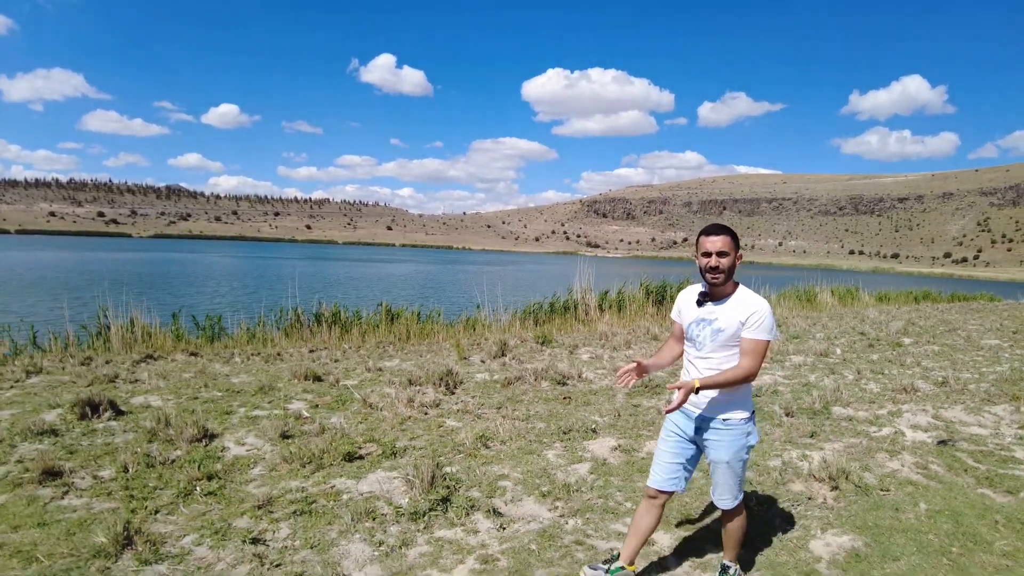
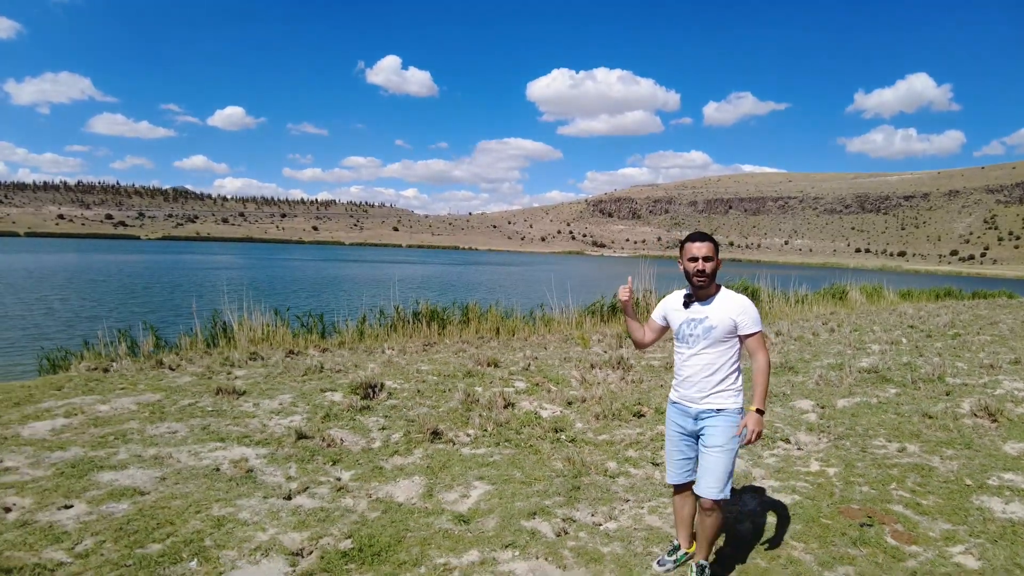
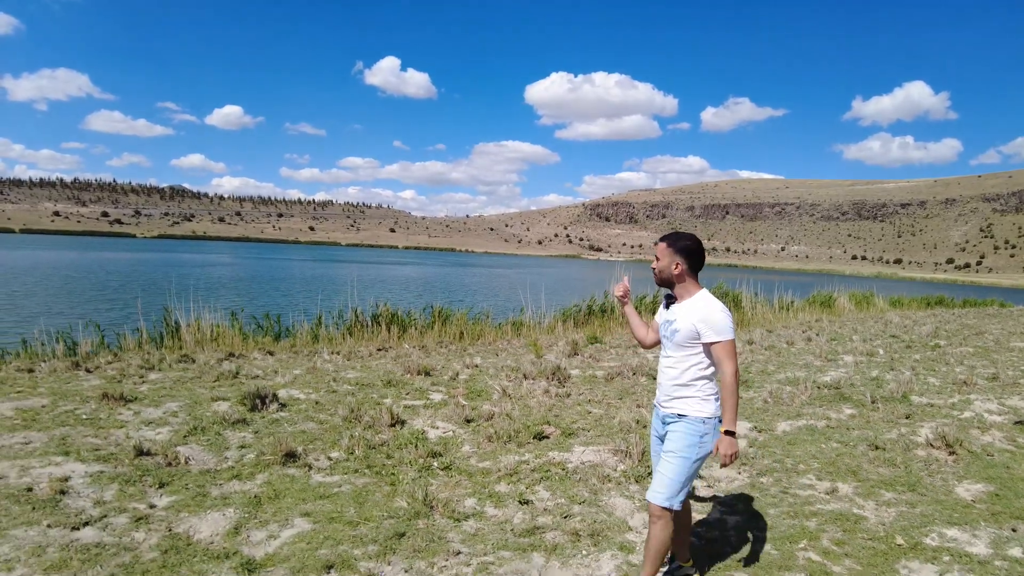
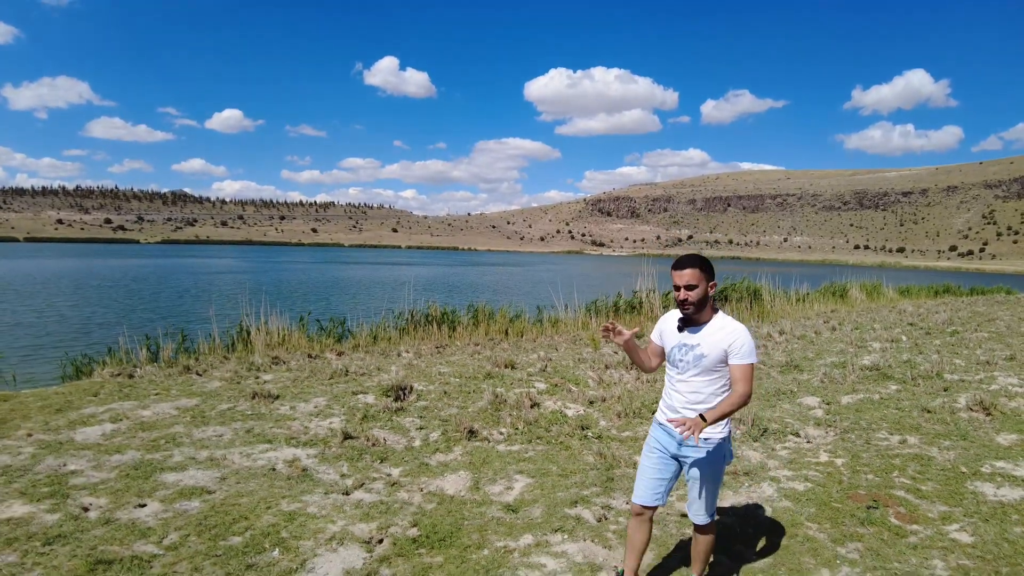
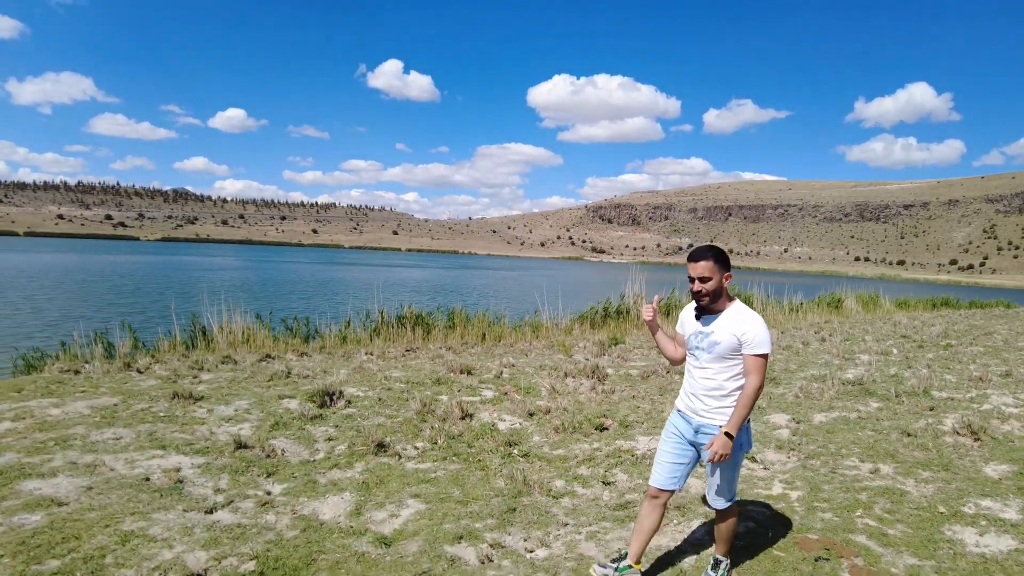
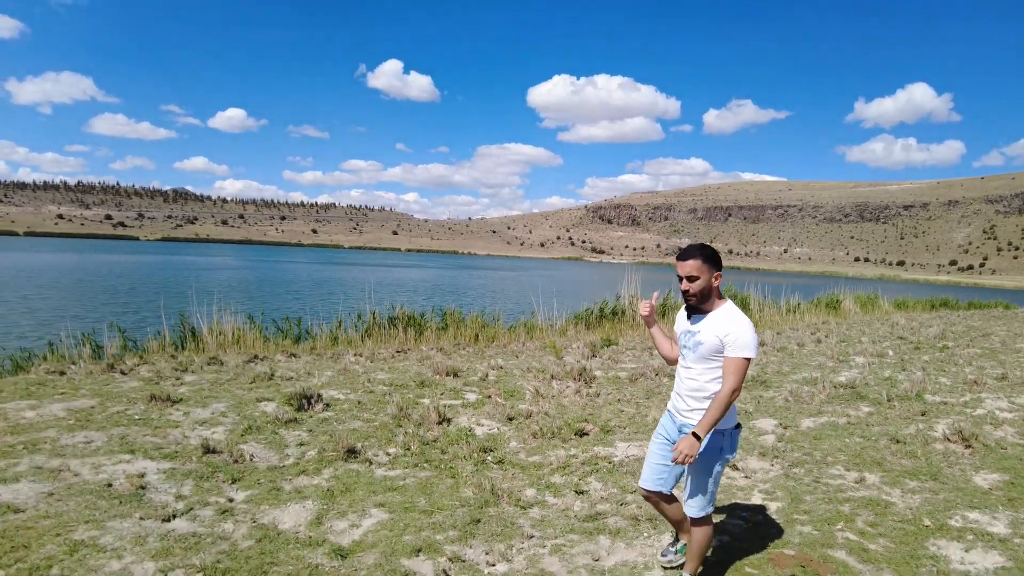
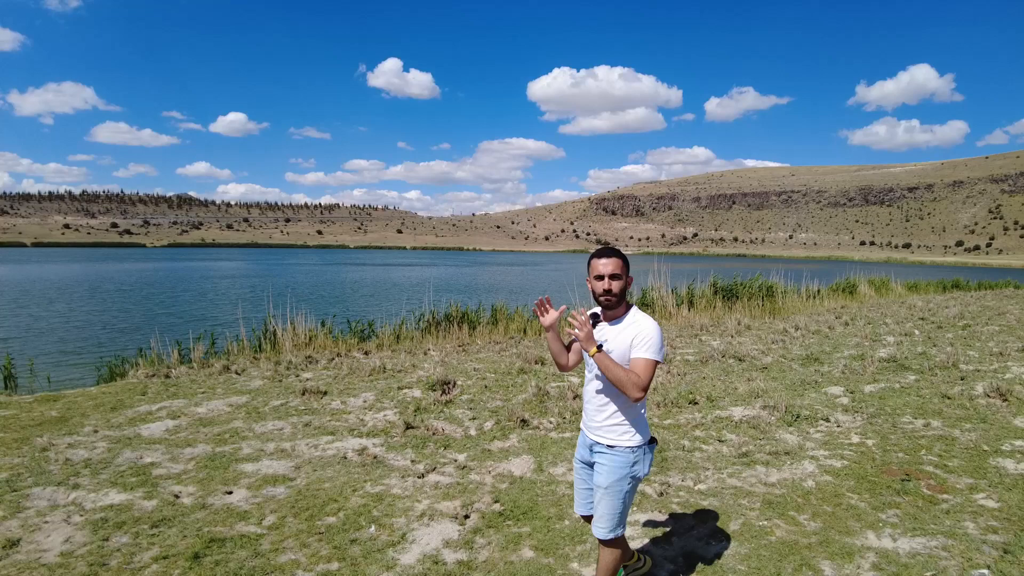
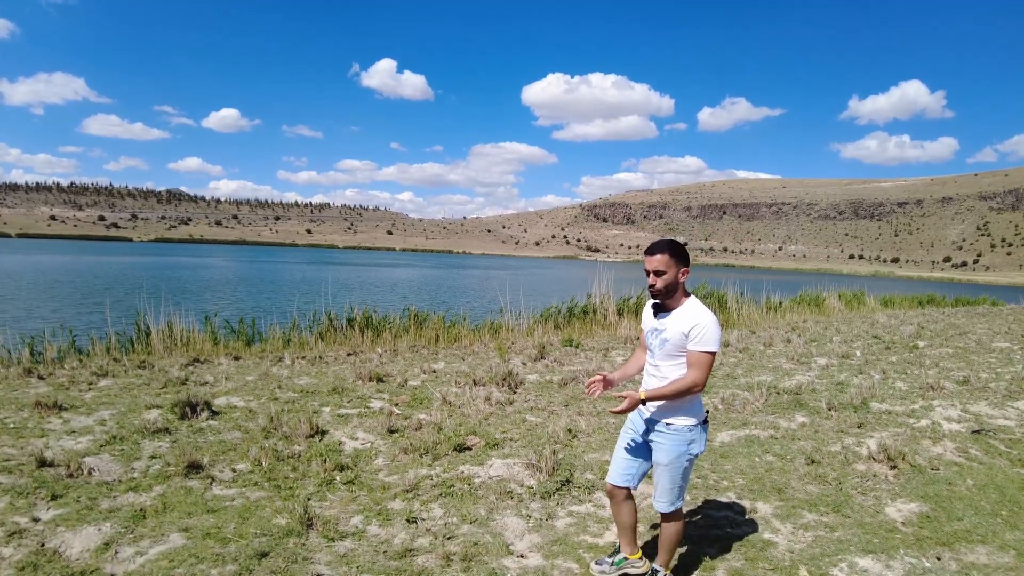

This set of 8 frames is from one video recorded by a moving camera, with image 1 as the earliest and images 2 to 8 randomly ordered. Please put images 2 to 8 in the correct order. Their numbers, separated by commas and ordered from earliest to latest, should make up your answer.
8, 3, 6, 5, 2, 4, 7
